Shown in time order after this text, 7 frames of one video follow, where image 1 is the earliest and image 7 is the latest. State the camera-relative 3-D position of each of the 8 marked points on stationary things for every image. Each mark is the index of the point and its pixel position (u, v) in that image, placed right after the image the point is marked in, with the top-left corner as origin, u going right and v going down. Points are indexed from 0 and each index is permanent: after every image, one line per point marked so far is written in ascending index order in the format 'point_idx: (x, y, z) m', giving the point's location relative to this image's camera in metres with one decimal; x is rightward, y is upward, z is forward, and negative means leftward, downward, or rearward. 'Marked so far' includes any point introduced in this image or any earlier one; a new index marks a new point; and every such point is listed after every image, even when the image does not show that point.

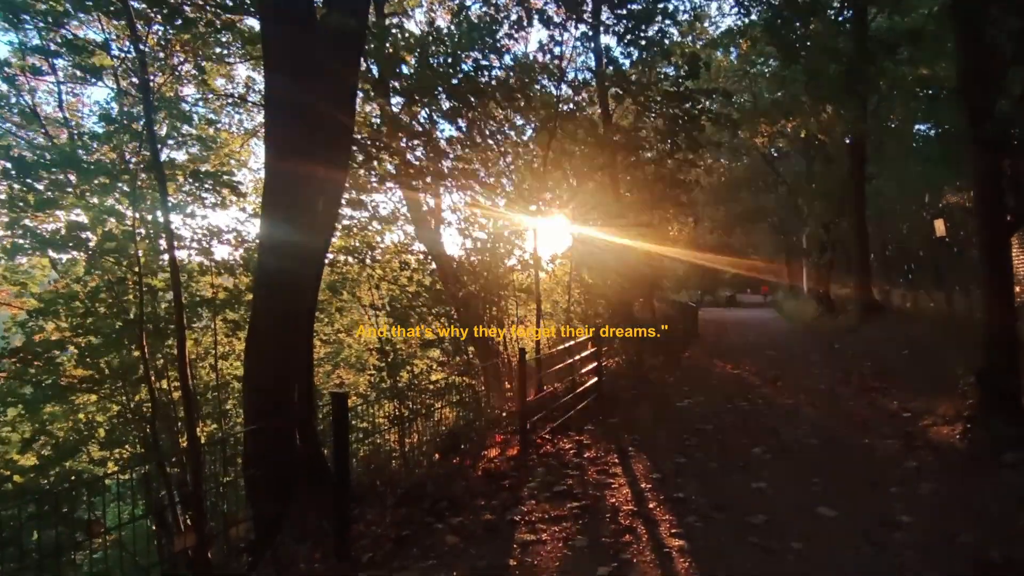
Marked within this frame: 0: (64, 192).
0: (-5.1, +1.1, +6.7) m
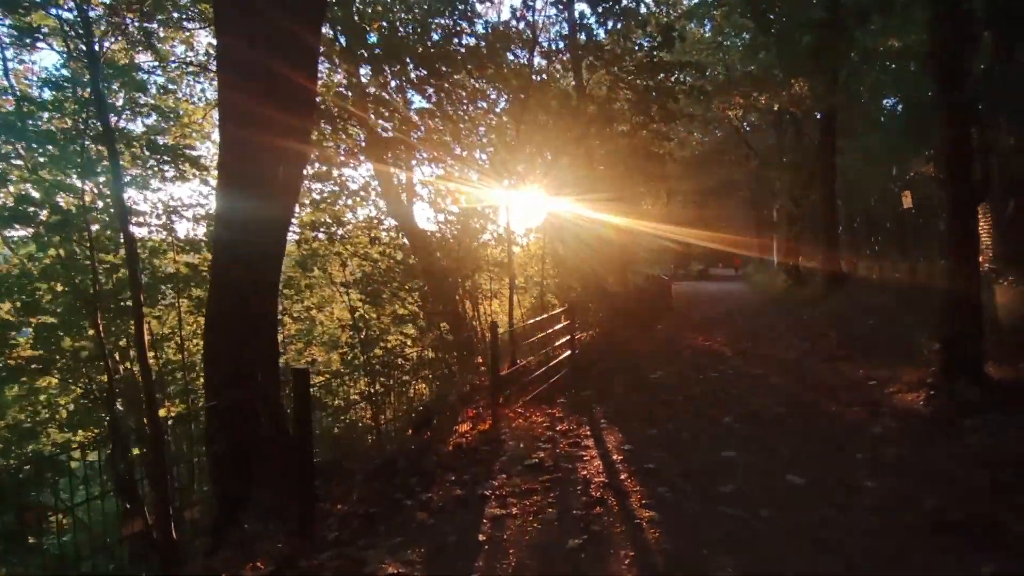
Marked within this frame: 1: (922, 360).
0: (-5.5, +1.3, +6.3) m
1: (+6.7, -1.3, +9.5) m
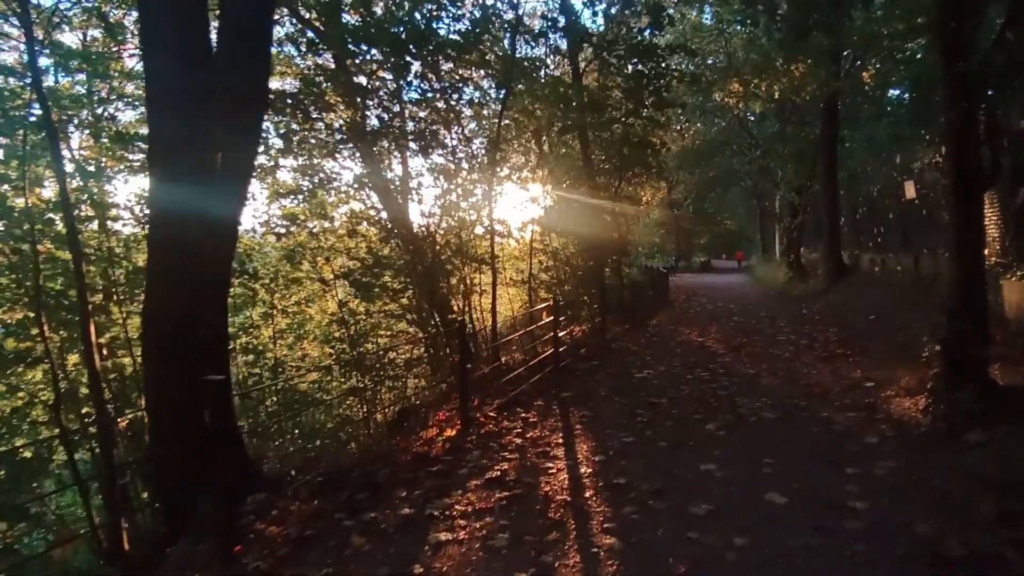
0: (-5.7, +1.4, +6.0) m
1: (+6.4, -1.2, +9.1) m
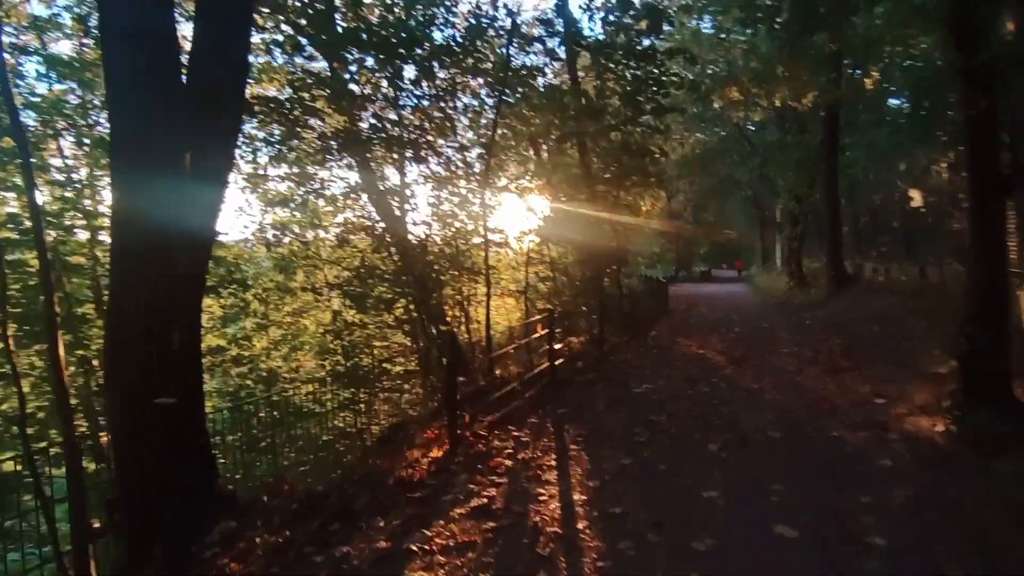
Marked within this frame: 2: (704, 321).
0: (-5.8, +1.3, +5.8) m
1: (+6.4, -1.3, +8.8) m
2: (+6.3, -1.1, +19.1) m
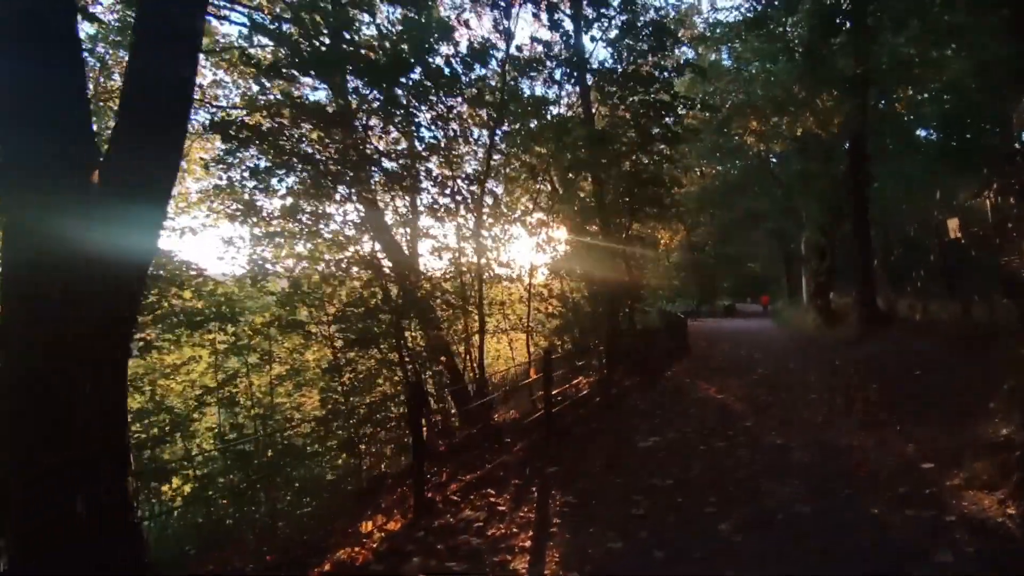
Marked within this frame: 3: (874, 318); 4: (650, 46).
0: (-5.9, +0.9, +5.4) m
1: (+6.3, -1.9, +7.9) m
2: (+6.6, -2.2, +18.1) m
3: (+12.0, -0.9, +19.4) m
4: (+2.9, +5.2, +12.5) m
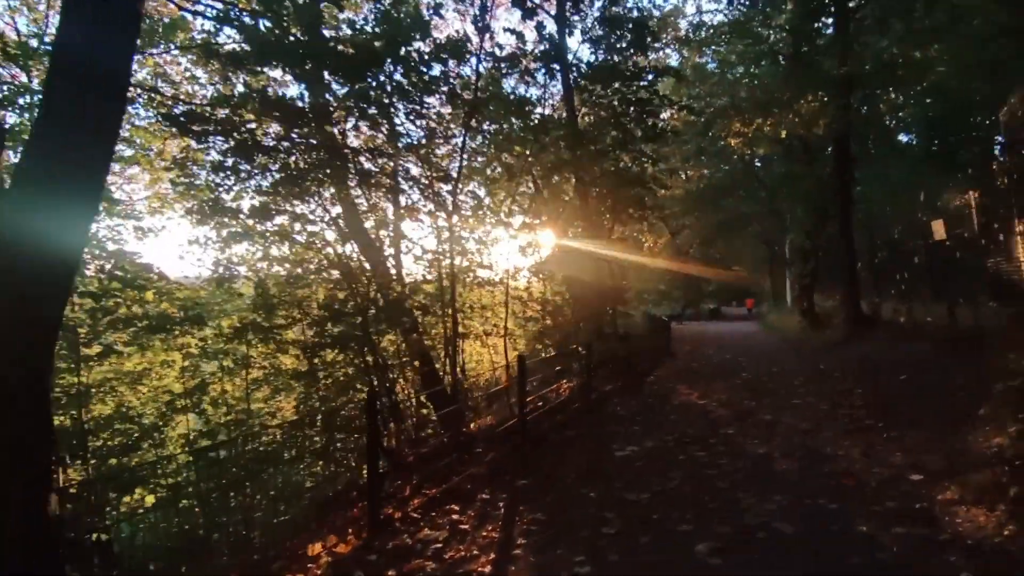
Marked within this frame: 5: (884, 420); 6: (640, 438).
0: (-6.1, +0.9, +5.0) m
1: (+6.0, -1.9, +7.7) m
2: (+6.1, -2.3, +18.0) m
3: (+11.5, -1.0, +19.3) m
4: (+2.5, +5.1, +12.3) m
5: (+6.2, -2.0, +9.8) m
6: (+2.2, -2.4, +9.8) m
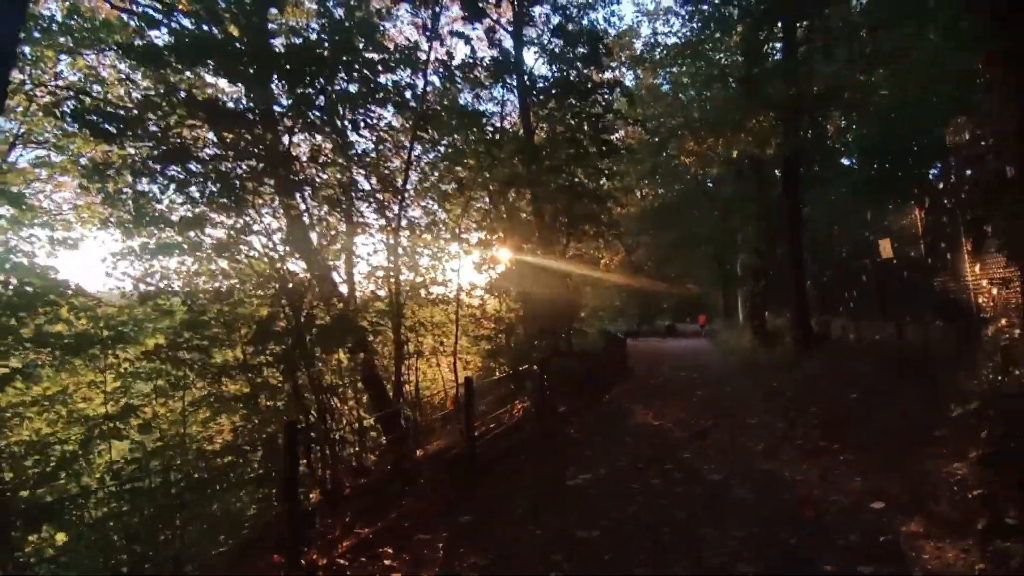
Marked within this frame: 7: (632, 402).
0: (-6.6, +0.8, +4.3) m
1: (+5.4, -2.1, +7.7) m
2: (+4.7, -2.8, +18.0) m
3: (+10.0, -1.6, +19.7) m
4: (+1.6, +4.8, +12.2) m
5: (+5.4, -2.3, +9.8) m
6: (+1.4, -2.7, +9.5) m
7: (+3.2, -2.9, +15.1) m
